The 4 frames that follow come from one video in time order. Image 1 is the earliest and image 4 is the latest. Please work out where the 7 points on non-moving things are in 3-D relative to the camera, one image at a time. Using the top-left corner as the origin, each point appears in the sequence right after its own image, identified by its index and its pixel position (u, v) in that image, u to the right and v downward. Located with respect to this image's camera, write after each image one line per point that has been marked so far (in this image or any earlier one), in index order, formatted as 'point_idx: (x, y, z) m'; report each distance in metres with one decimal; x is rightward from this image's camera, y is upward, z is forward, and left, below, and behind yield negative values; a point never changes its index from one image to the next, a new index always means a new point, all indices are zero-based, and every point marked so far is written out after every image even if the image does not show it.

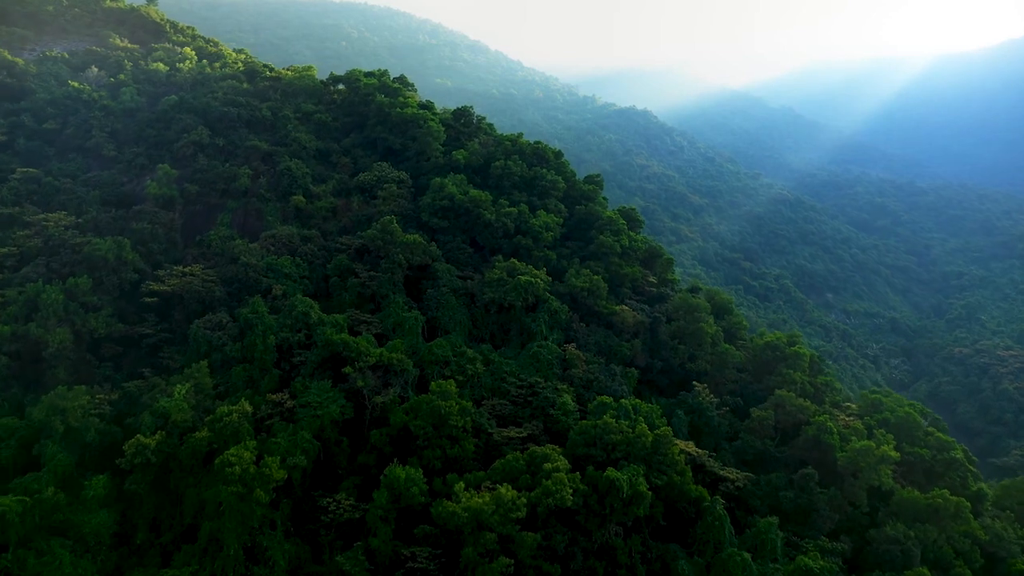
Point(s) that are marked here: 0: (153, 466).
0: (-9.4, -4.6, +17.6) m
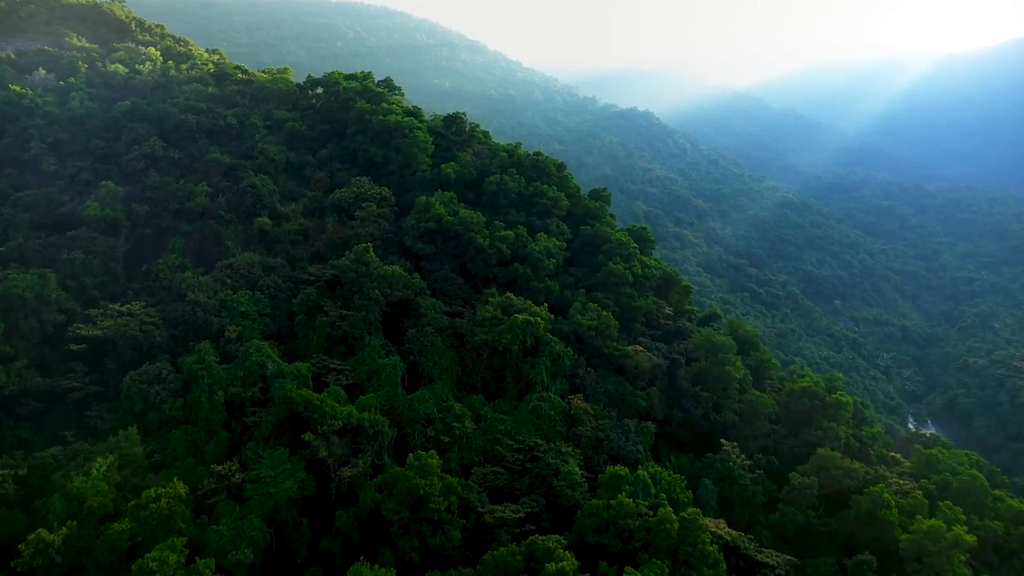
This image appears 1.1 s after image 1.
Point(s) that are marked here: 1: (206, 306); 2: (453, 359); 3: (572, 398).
0: (-9.5, -5.9, +14.1) m
1: (-9.0, -0.5, +19.6) m
2: (-1.8, -2.1, +20.0) m
3: (+1.8, -3.2, +19.6) m
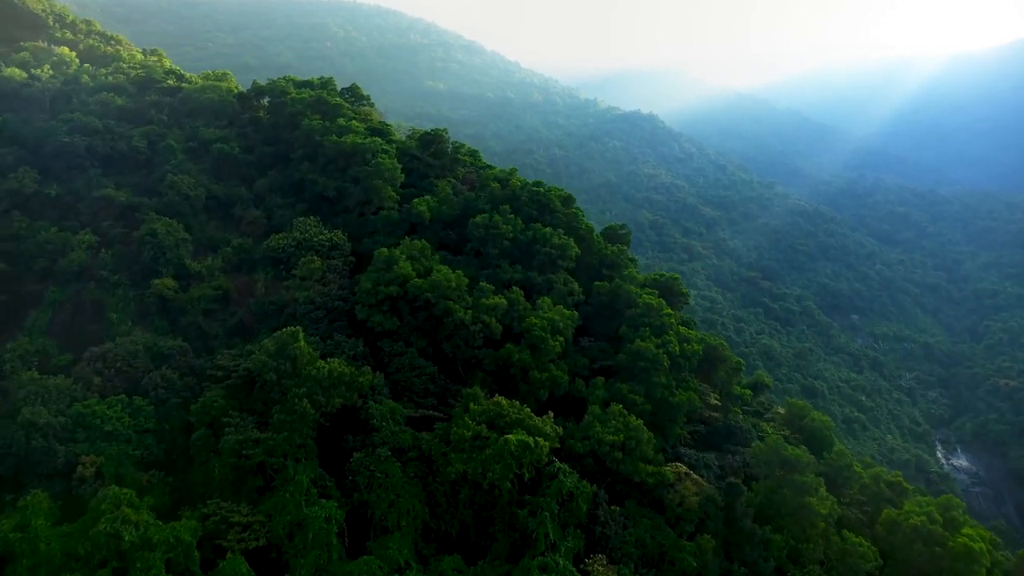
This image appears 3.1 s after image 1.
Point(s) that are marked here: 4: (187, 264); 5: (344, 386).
0: (-9.7, -8.1, +7.9) m
1: (-9.2, -2.7, +13.3) m
2: (-2.0, -4.3, +13.7) m
3: (+1.5, -5.4, +13.3) m
4: (-8.6, +0.6, +17.9) m
5: (-3.6, -2.1, +14.6) m
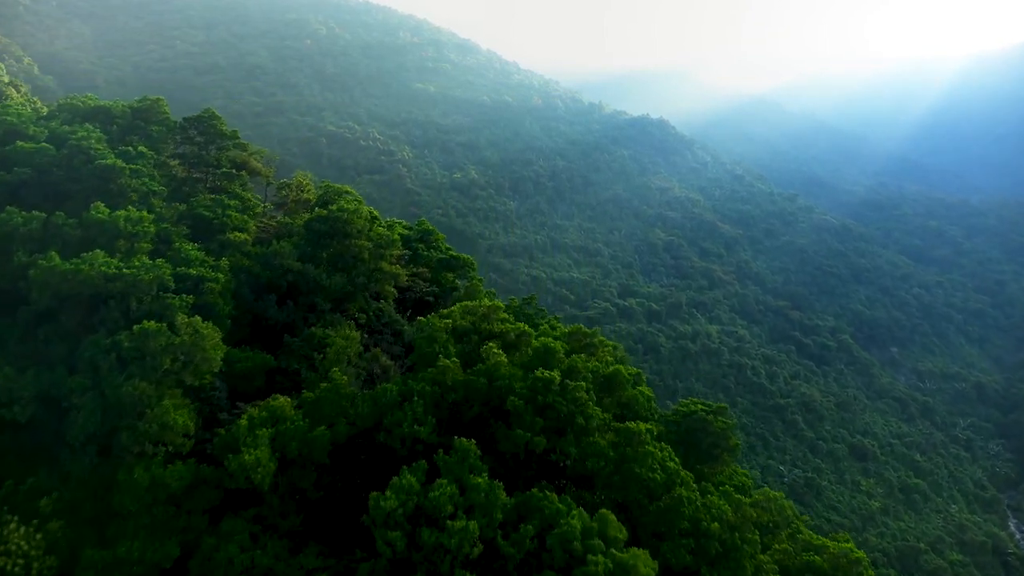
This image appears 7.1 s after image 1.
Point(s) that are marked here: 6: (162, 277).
0: (-10.0, -12.4, -4.5) m
1: (-9.5, -7.1, +1.0) m
2: (-2.3, -8.6, +1.4) m
3: (+1.2, -9.8, +1.0) m
4: (-9.0, -3.7, +5.5) m
5: (-4.0, -6.4, +2.2) m
6: (-4.6, +0.1, +8.8) m
